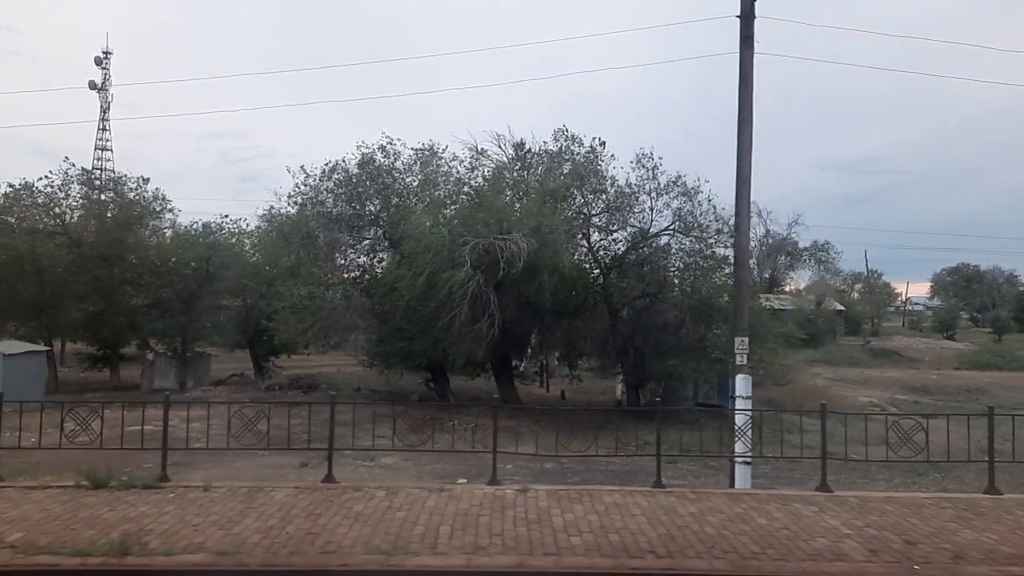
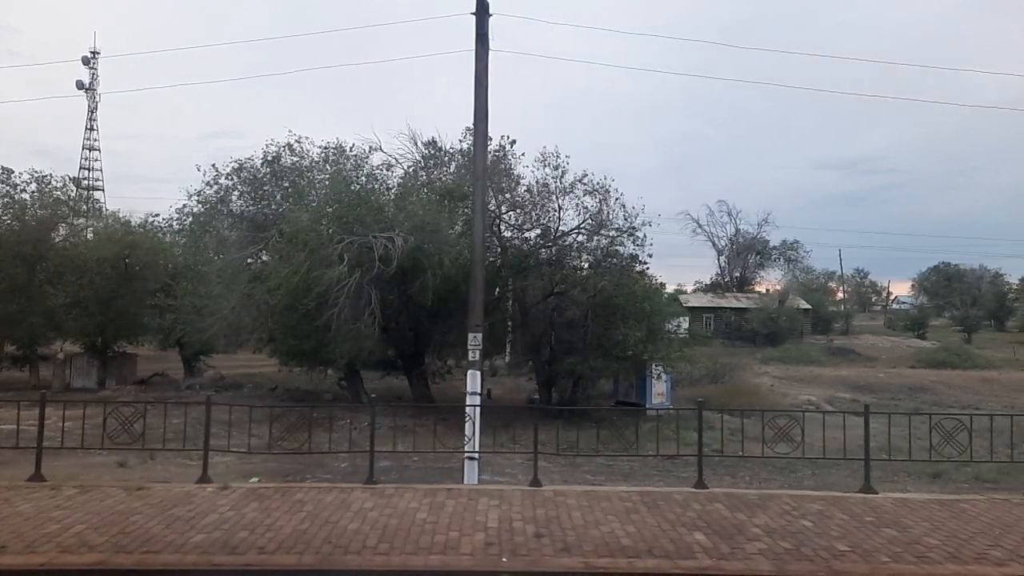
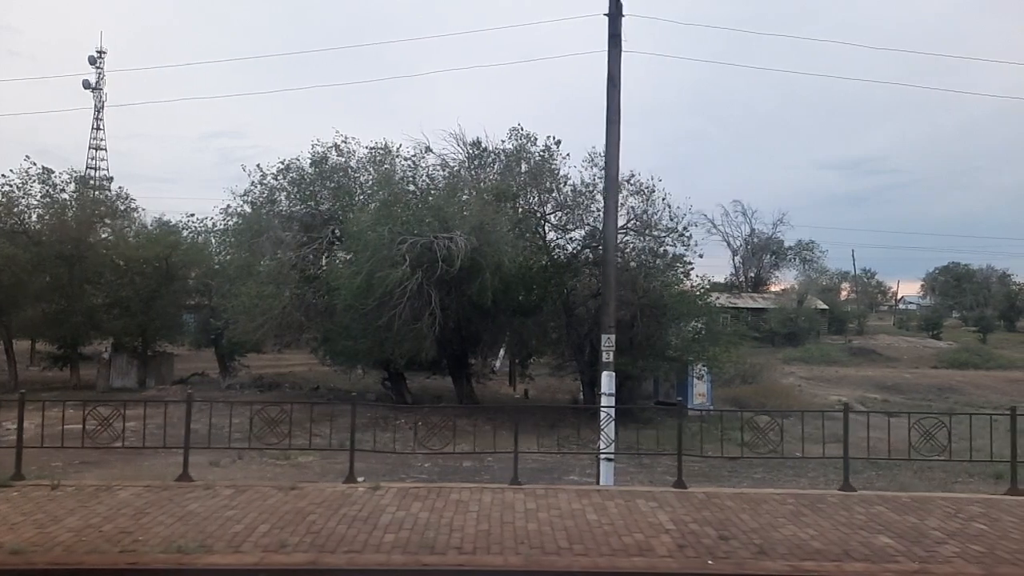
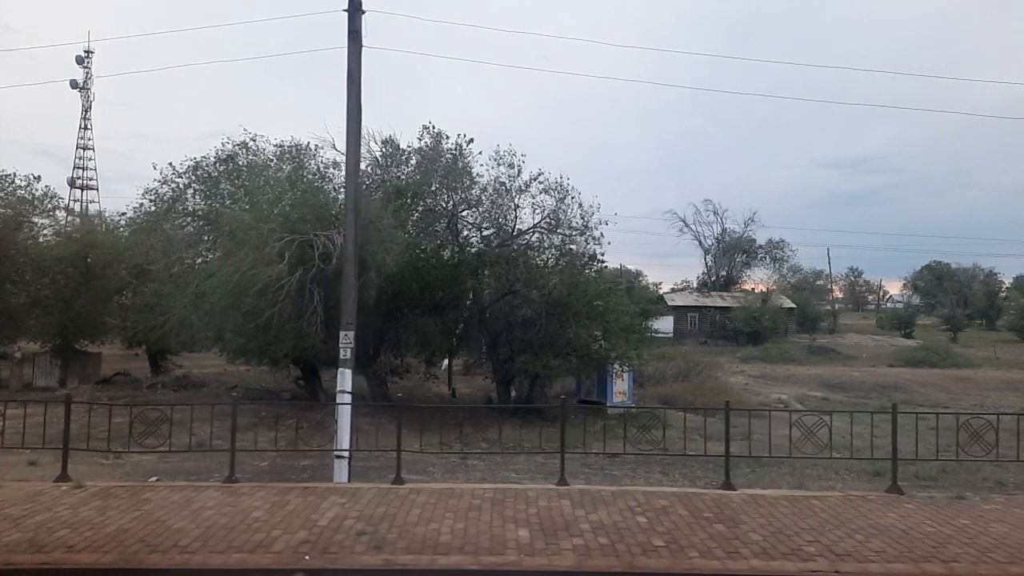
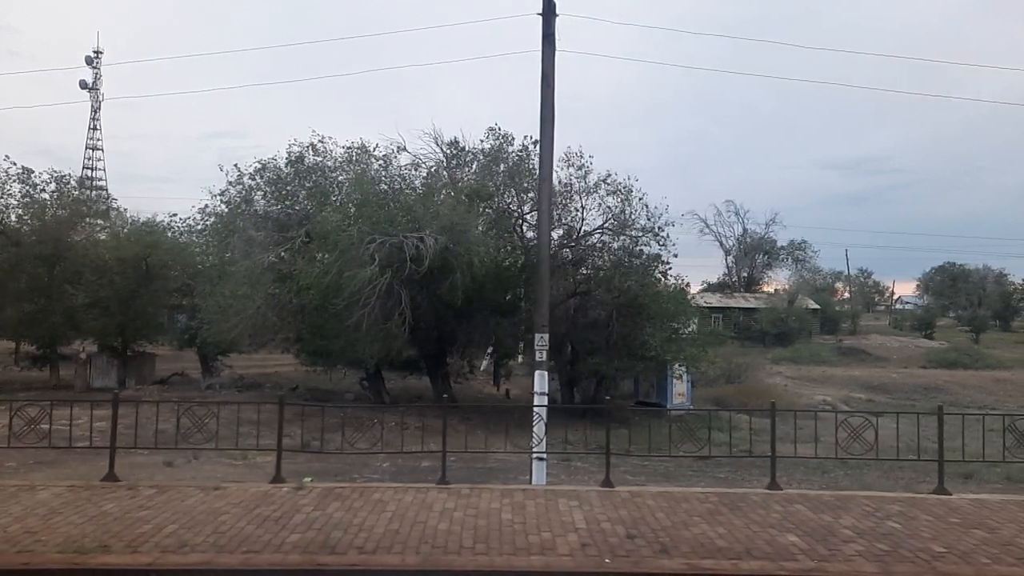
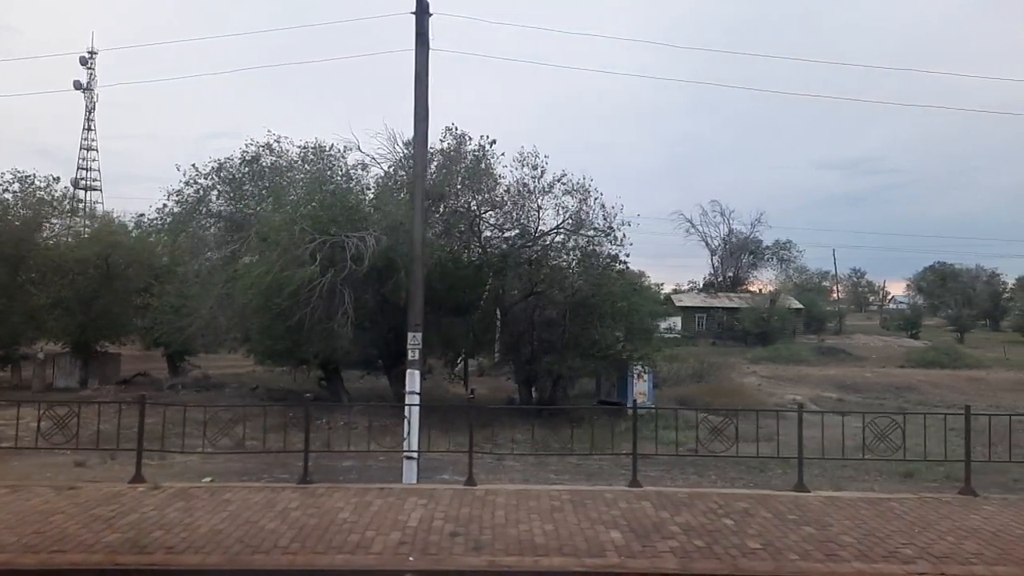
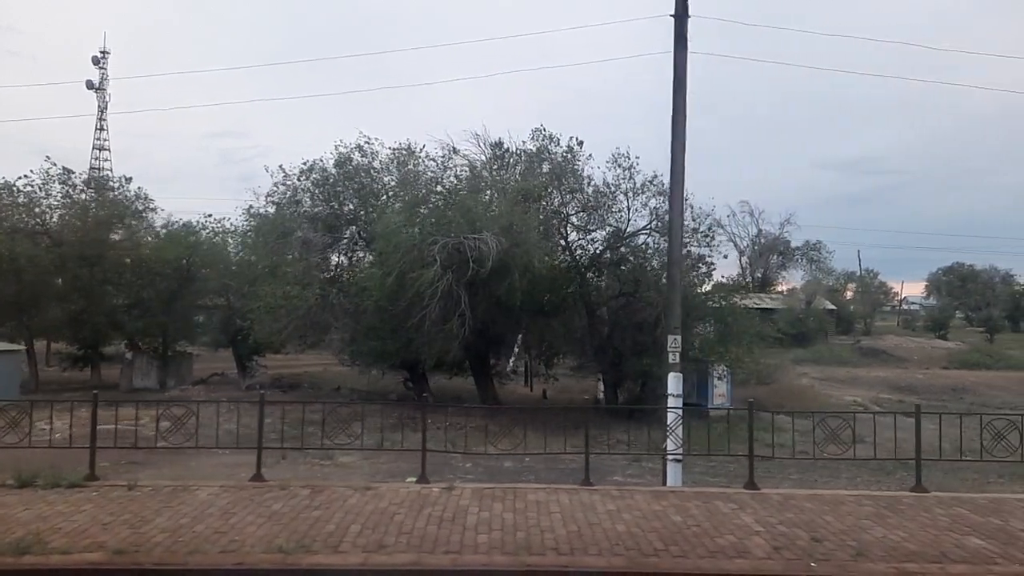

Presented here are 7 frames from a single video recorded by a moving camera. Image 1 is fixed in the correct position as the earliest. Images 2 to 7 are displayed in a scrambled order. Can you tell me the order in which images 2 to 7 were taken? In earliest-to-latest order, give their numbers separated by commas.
7, 3, 5, 2, 6, 4
